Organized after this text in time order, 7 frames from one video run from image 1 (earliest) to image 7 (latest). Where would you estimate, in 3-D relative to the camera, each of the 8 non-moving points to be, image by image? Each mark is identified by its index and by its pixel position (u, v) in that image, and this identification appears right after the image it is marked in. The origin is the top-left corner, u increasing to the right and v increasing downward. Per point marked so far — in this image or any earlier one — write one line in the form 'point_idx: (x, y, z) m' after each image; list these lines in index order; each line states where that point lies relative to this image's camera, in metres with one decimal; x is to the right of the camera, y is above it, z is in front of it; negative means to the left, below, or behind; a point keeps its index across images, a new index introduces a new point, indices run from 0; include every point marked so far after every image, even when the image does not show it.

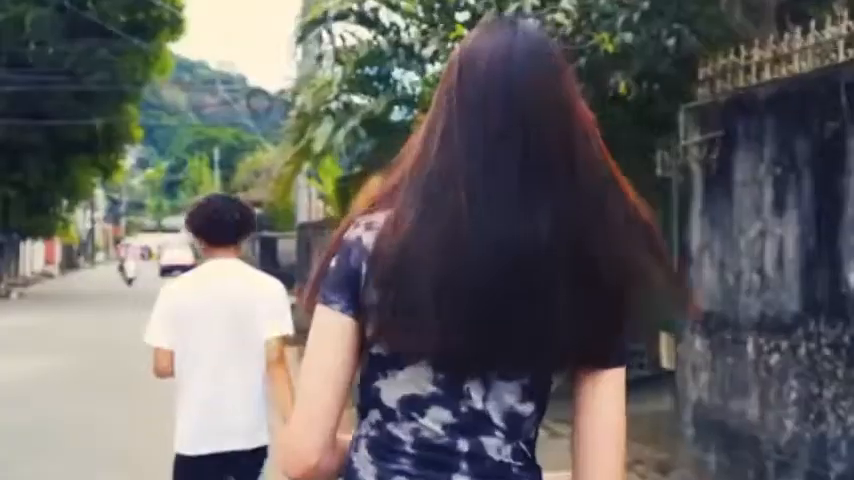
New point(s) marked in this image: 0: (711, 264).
0: (+1.2, -0.1, +7.6) m
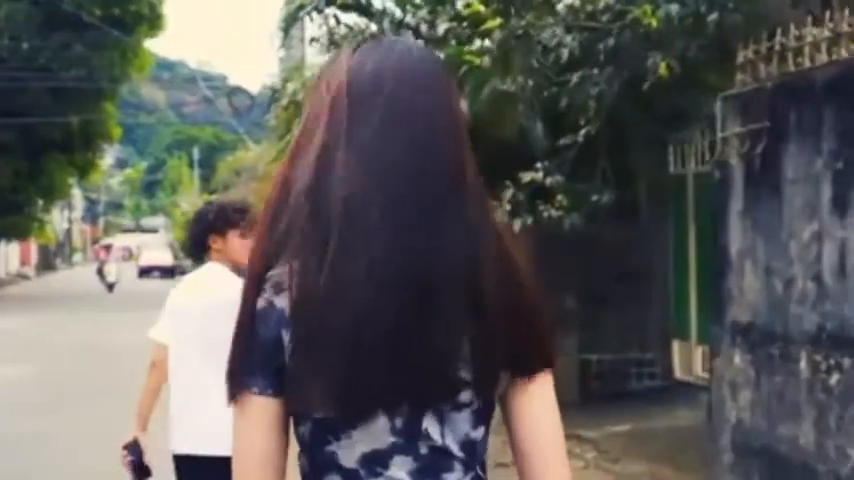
0: (+1.3, -0.1, +6.8) m
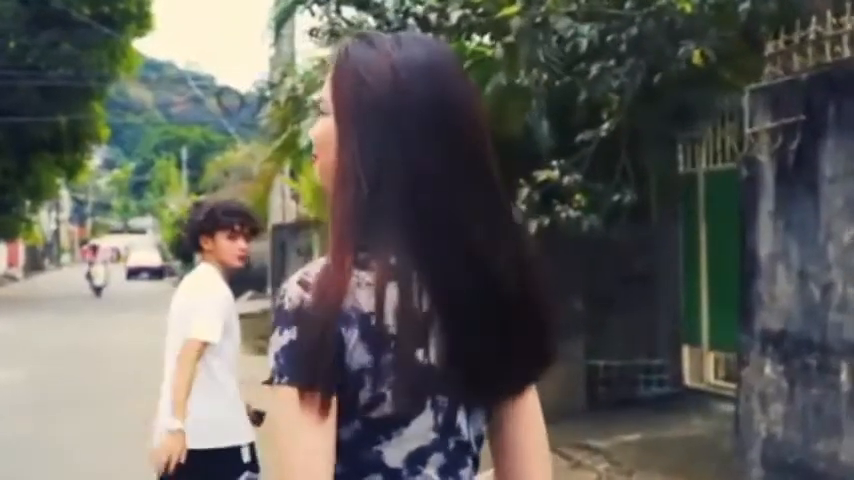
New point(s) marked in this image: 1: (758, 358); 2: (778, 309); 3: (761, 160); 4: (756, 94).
0: (+1.3, -0.1, +6.3) m
1: (+1.3, -0.5, +6.6) m
2: (+1.3, -0.3, +6.4) m
3: (+1.3, +0.3, +6.6) m
4: (+1.3, +0.6, +6.6) m
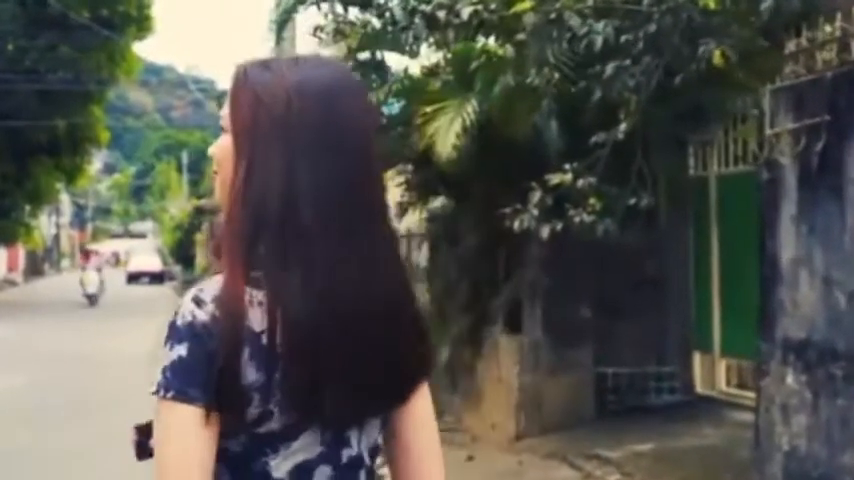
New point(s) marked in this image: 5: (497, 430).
0: (+1.4, -0.1, +6.1) m
1: (+1.3, -0.5, +6.4) m
2: (+1.3, -0.3, +6.2) m
3: (+1.3, +0.3, +6.4) m
4: (+1.3, +0.5, +6.4) m
5: (+0.5, -1.2, +11.2) m
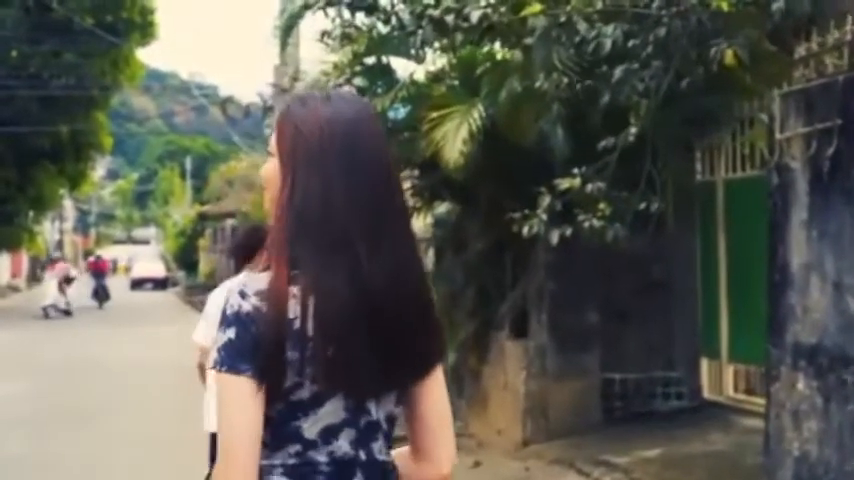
0: (+1.4, -0.2, +6.1) m
1: (+1.3, -0.5, +6.3) m
2: (+1.4, -0.3, +6.2) m
3: (+1.4, +0.3, +6.4) m
4: (+1.3, +0.5, +6.4) m
5: (+0.5, -1.3, +11.2) m
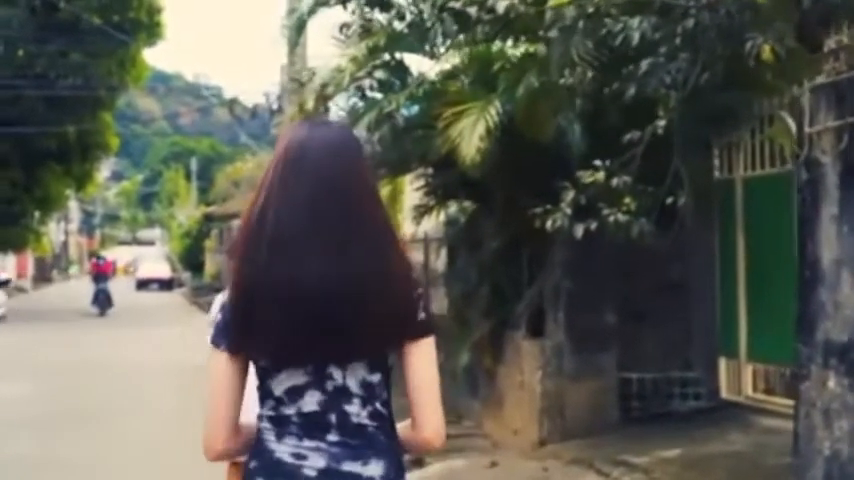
0: (+1.5, -0.1, +6.0) m
1: (+1.4, -0.5, +6.2) m
2: (+1.5, -0.3, +6.0) m
3: (+1.4, +0.3, +6.3) m
4: (+1.4, +0.5, +6.2) m
5: (+0.6, -1.2, +11.0) m
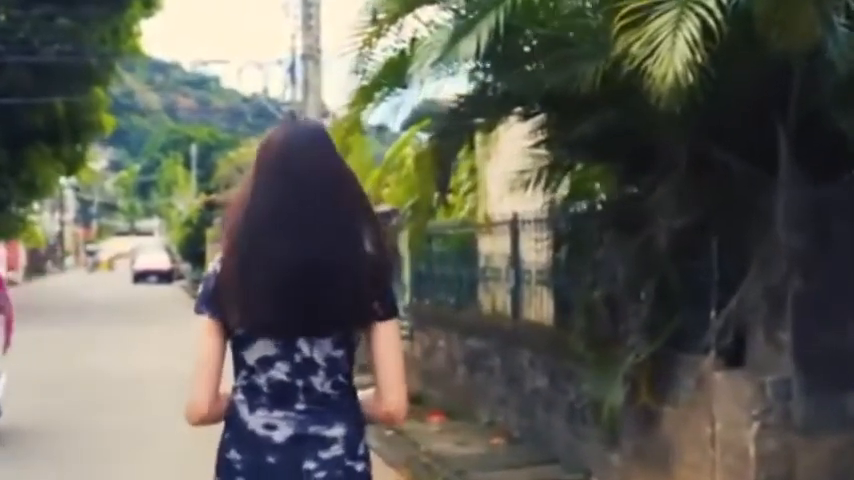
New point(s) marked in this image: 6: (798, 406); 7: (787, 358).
0: (+2.1, -0.1, +2.1) m
1: (+2.0, -0.4, +2.4) m
2: (+2.1, -0.2, +2.2) m
3: (+2.0, +0.4, +2.4) m
4: (+2.0, +0.6, +2.4) m
5: (+1.2, -1.2, +7.2) m
6: (+1.5, -0.6, +6.8) m
7: (+1.4, -0.5, +6.9) m
